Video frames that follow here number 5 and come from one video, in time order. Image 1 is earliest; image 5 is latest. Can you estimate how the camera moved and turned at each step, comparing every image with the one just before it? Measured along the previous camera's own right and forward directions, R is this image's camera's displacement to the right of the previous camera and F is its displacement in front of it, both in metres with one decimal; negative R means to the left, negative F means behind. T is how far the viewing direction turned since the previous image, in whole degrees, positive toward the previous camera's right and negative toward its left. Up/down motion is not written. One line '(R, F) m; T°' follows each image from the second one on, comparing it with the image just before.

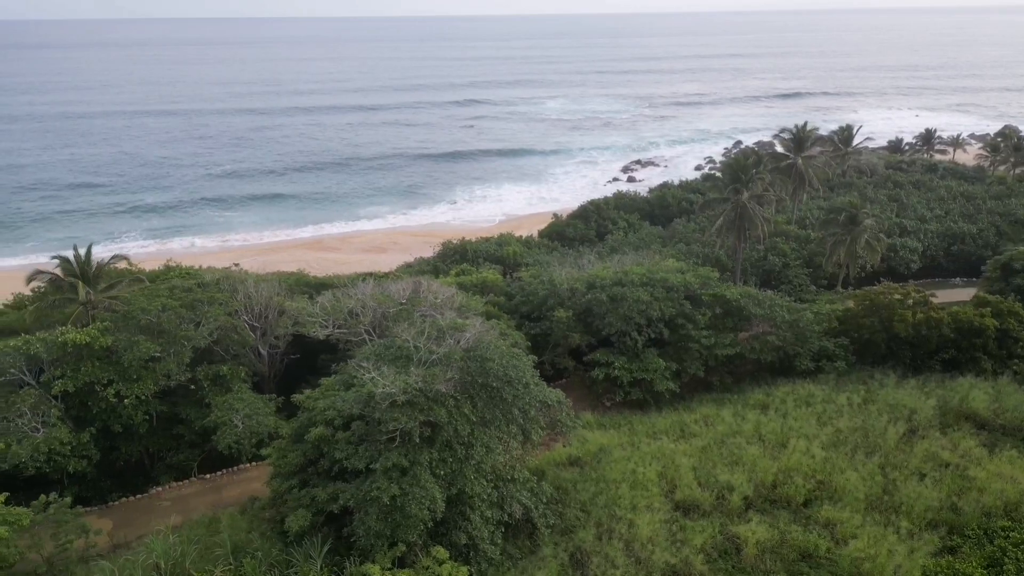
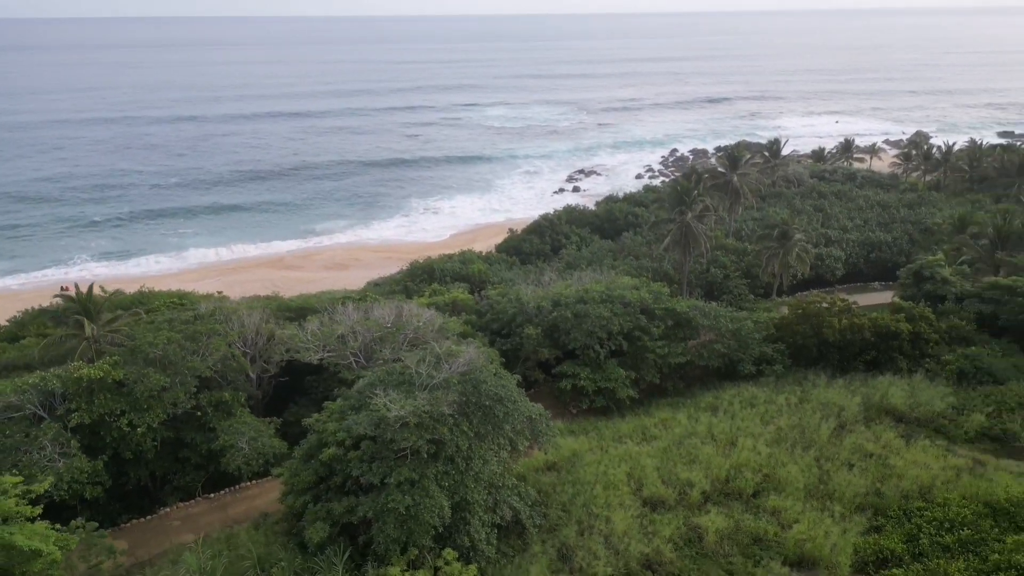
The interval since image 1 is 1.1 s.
(-0.9, -1.6) m; +5°
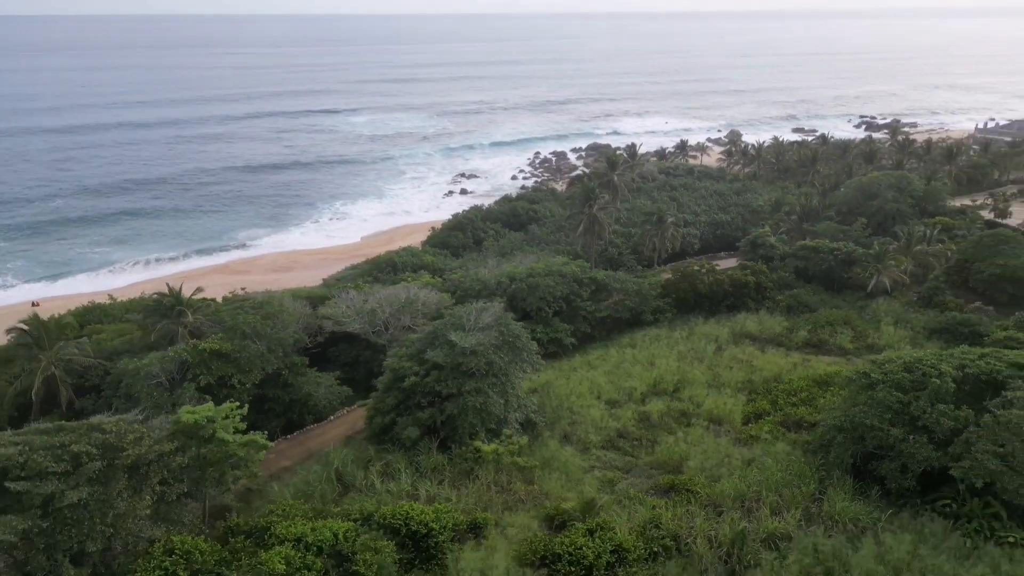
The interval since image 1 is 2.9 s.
(-4.7, -6.3) m; +12°
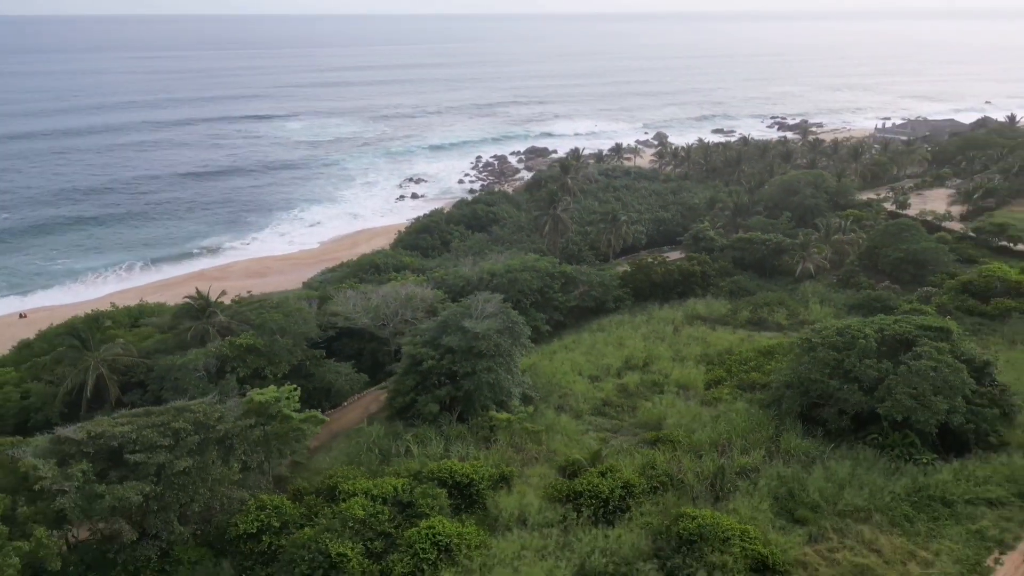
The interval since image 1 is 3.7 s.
(-2.4, -3.1) m; +6°
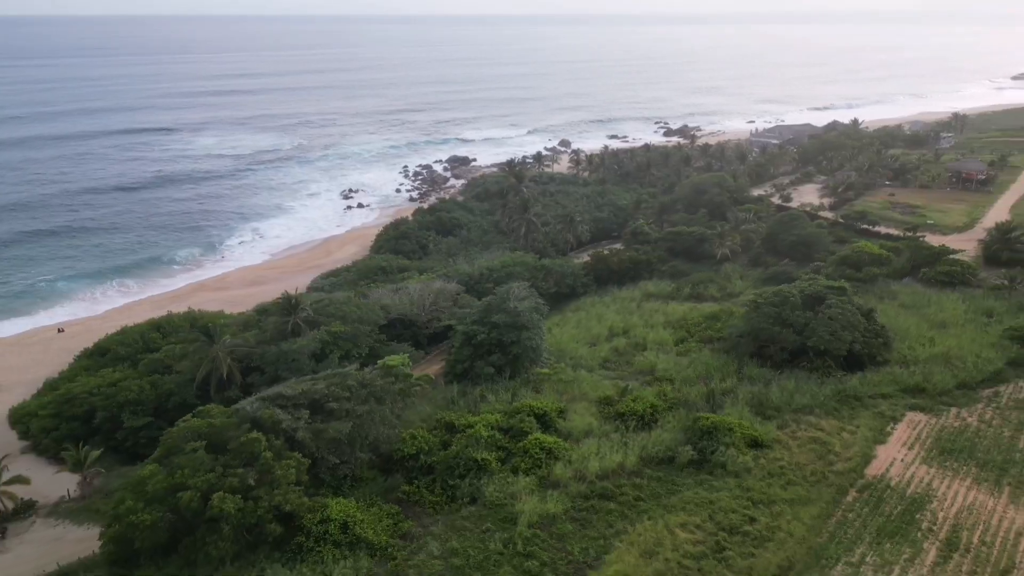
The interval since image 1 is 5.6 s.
(-6.0, -6.7) m; +9°
